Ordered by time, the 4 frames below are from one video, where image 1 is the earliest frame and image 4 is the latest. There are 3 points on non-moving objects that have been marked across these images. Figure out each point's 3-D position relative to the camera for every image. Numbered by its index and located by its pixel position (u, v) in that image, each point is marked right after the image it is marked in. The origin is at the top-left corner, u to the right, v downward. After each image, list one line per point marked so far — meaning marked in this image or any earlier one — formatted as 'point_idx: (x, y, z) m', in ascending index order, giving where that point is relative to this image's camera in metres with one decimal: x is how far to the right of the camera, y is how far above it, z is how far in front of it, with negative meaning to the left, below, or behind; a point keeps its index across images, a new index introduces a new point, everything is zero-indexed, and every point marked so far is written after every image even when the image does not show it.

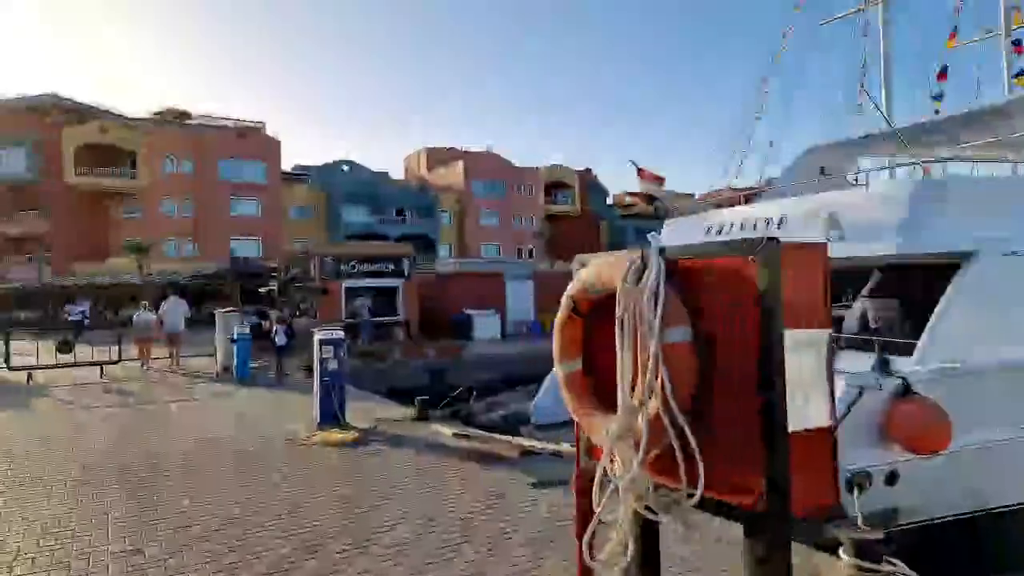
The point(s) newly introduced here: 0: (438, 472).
0: (-0.8, -1.9, +7.0) m
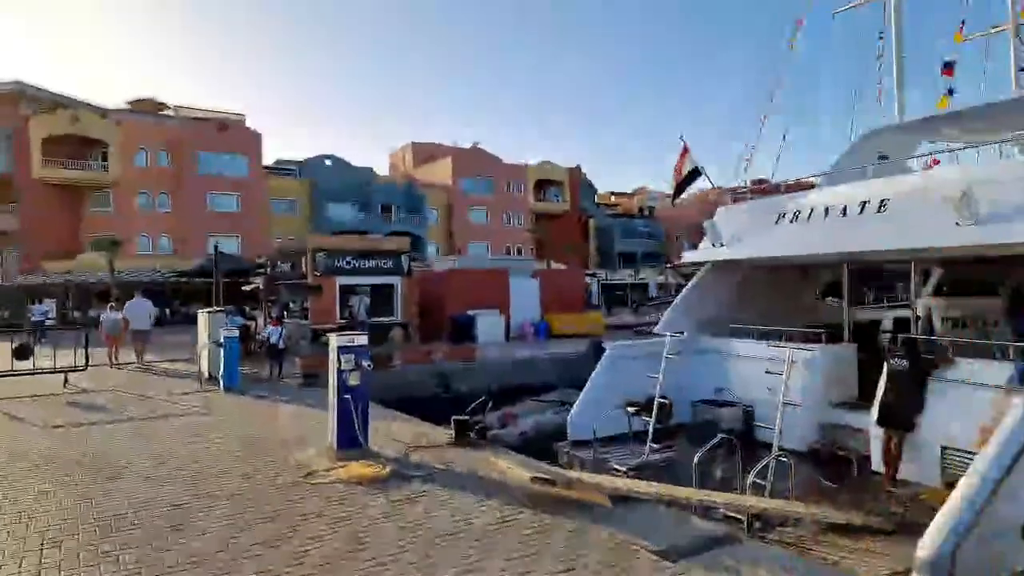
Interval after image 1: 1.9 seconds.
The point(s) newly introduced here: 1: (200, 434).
0: (0.0, -1.9, +5.3) m
1: (-4.3, -2.0, +9.1) m
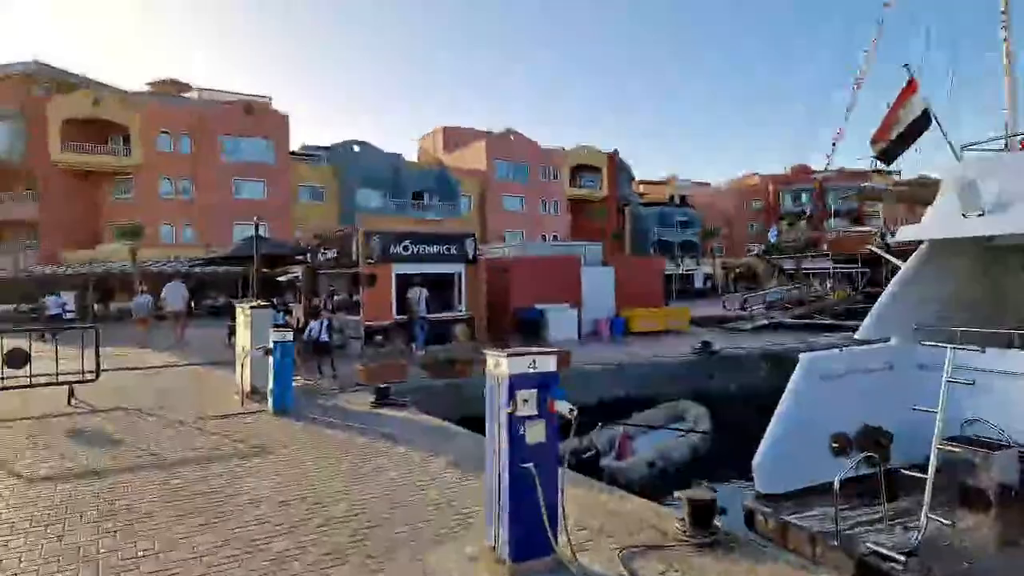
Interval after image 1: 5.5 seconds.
0: (+1.9, -1.8, +2.0) m
1: (-2.3, -1.9, +6.0) m
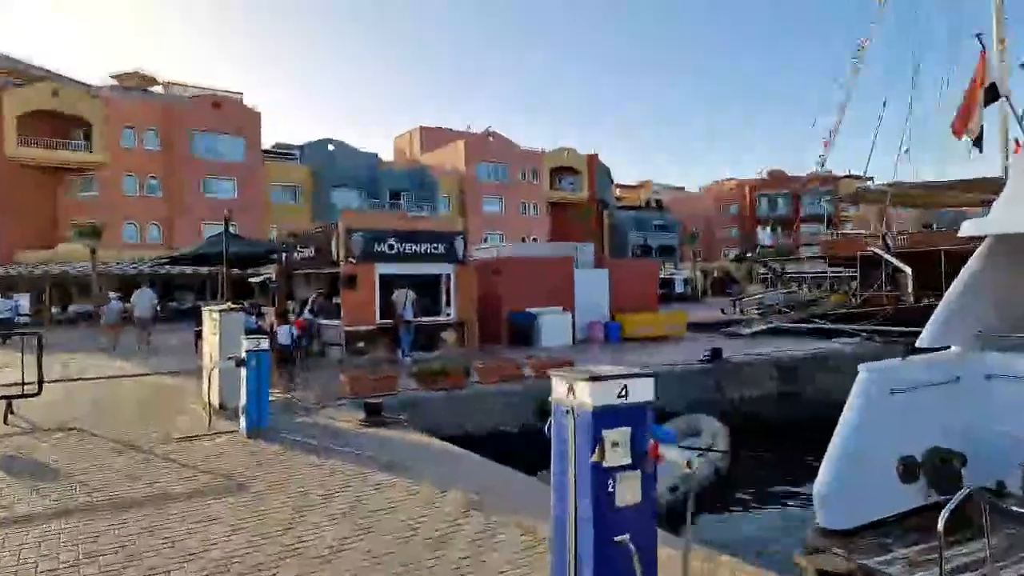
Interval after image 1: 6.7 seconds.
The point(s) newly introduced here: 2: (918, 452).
0: (+2.4, -1.8, +0.9) m
1: (-2.0, -1.9, +4.6) m
2: (+4.6, -1.9, +7.5) m
